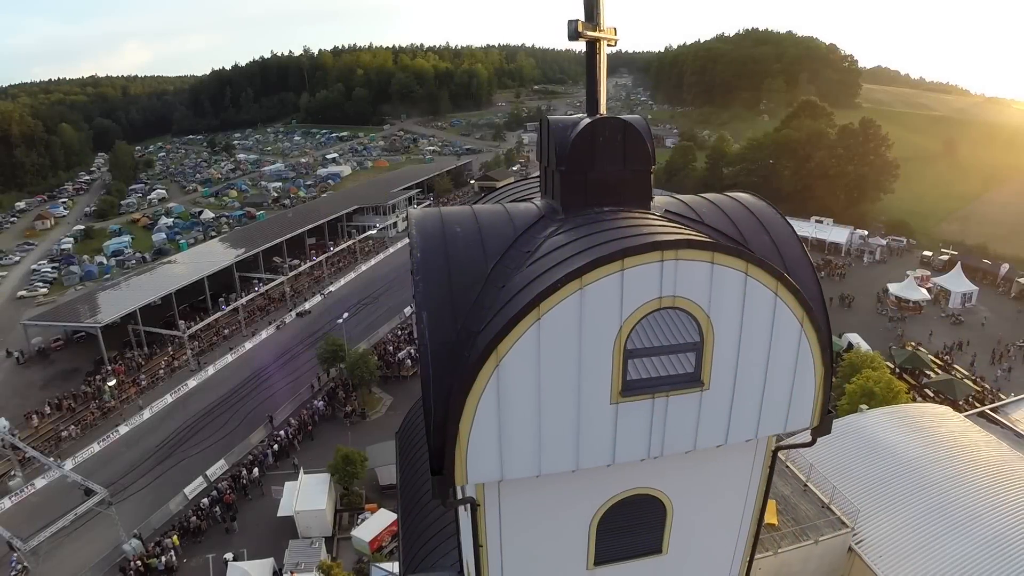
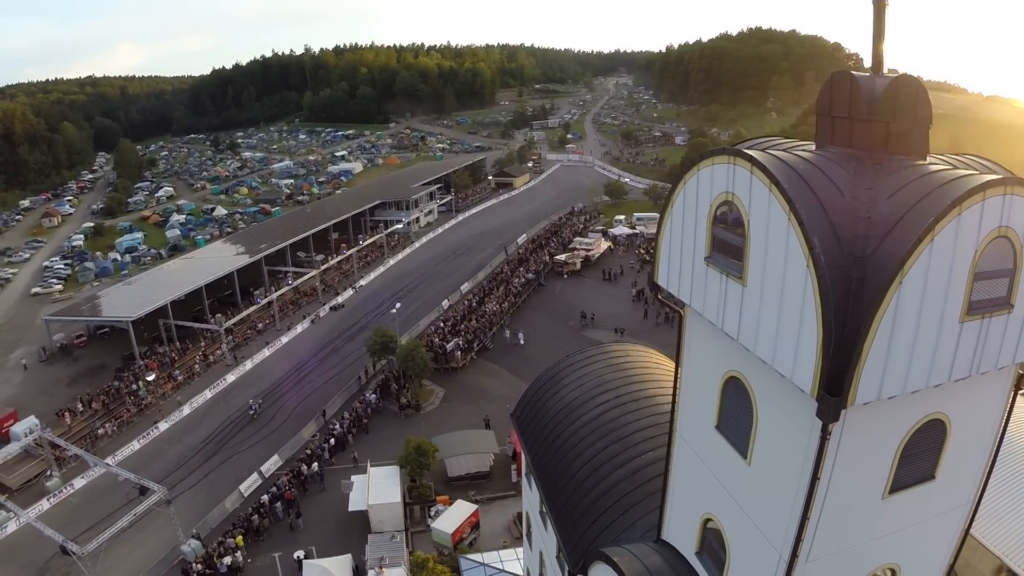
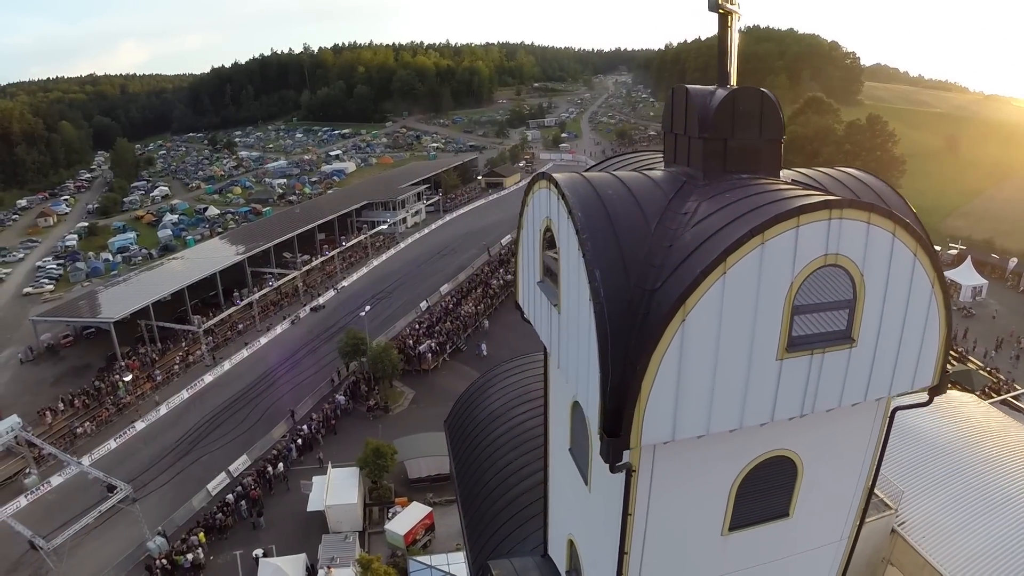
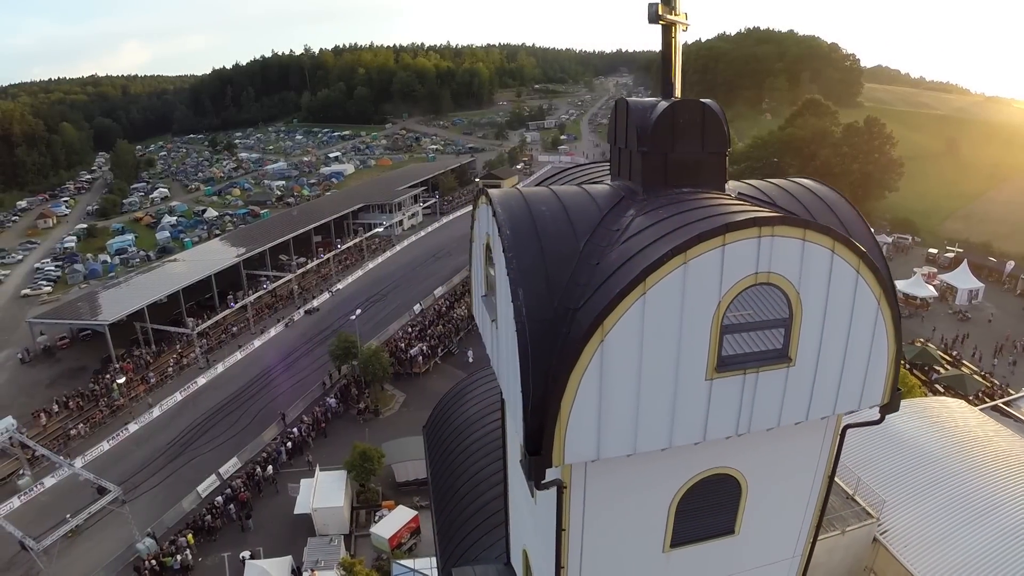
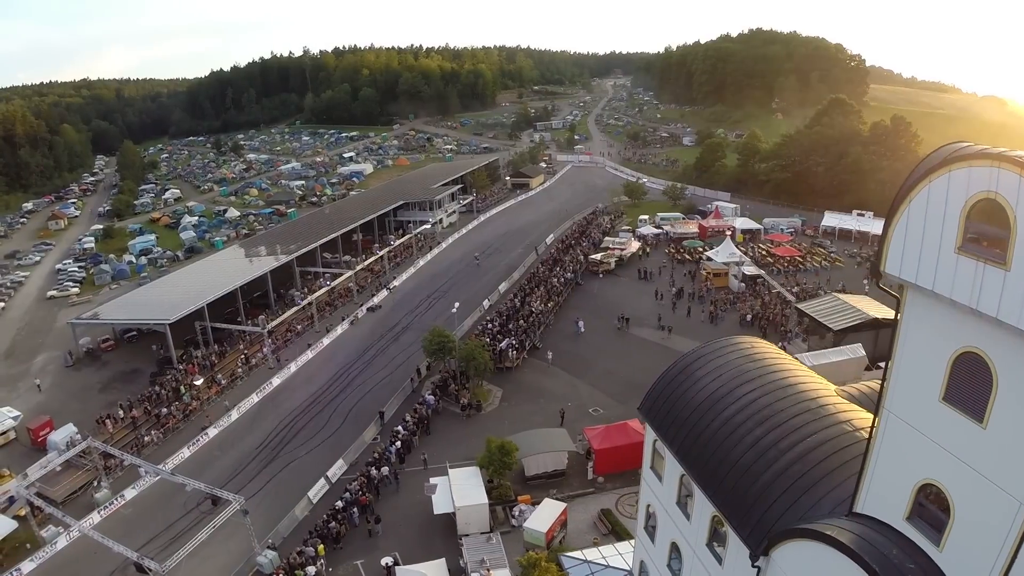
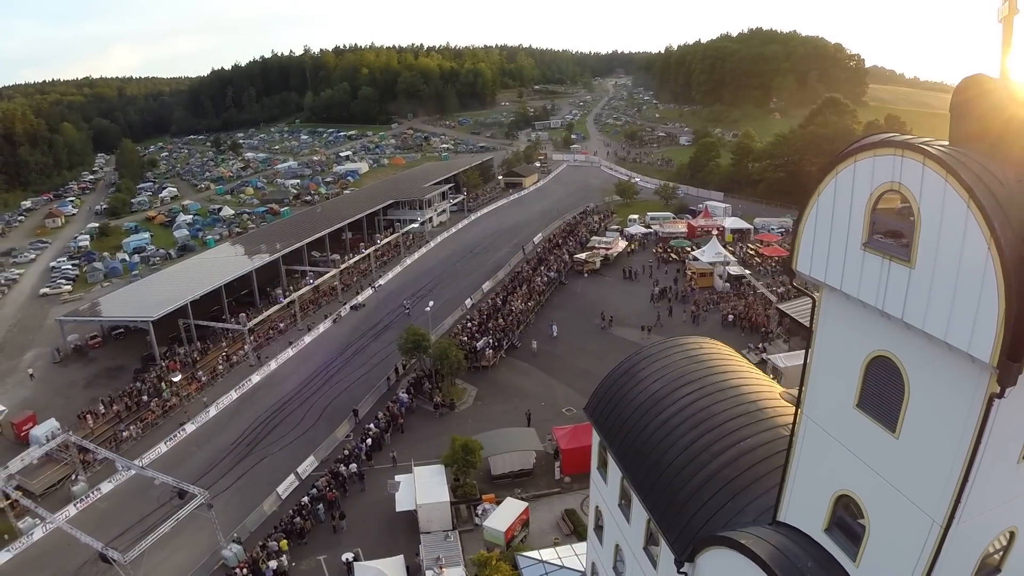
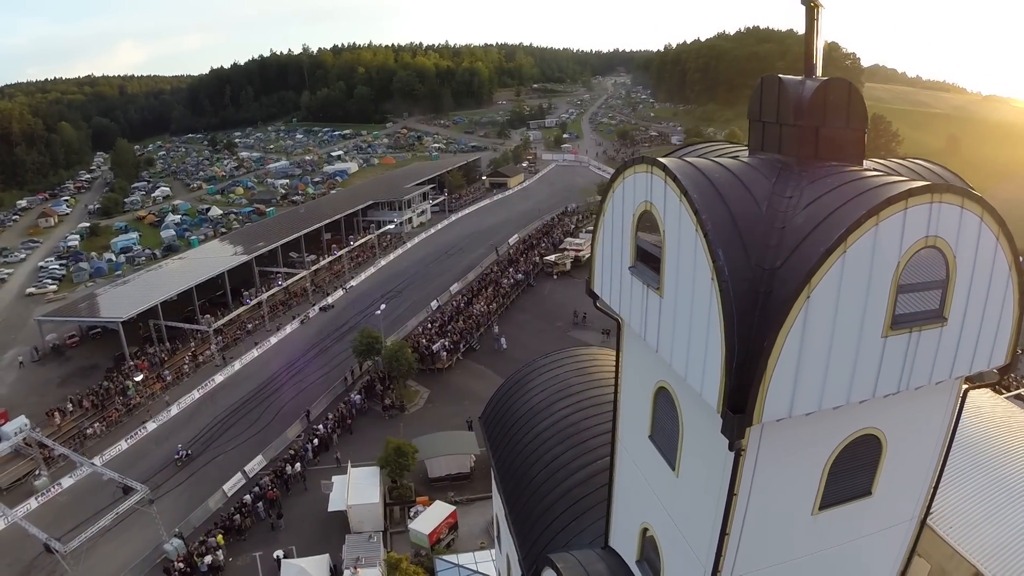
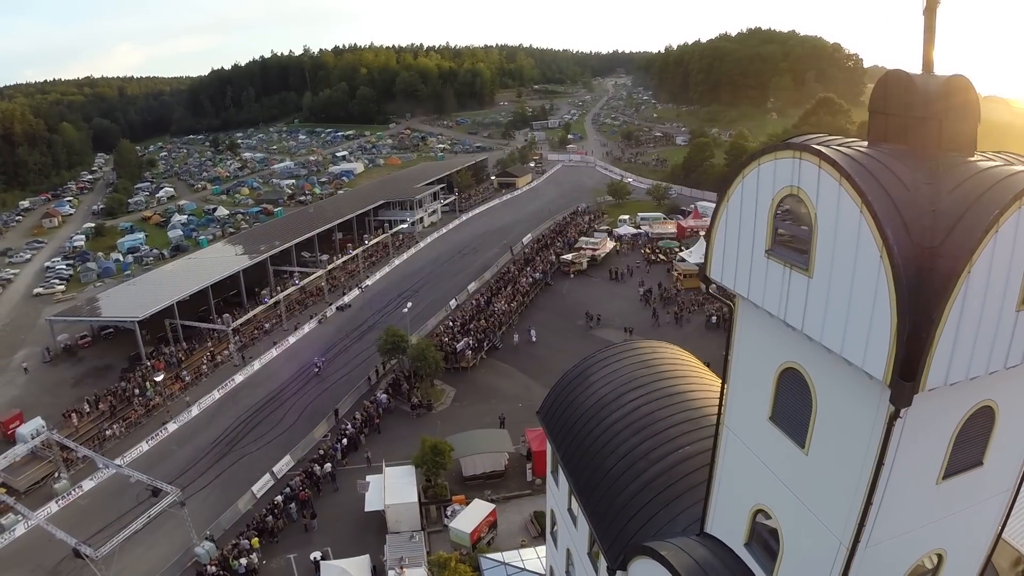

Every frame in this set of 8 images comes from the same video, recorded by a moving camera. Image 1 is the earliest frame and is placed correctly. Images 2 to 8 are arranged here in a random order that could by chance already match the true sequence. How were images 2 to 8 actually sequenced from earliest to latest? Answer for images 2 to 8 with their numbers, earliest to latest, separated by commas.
4, 3, 7, 2, 8, 6, 5
